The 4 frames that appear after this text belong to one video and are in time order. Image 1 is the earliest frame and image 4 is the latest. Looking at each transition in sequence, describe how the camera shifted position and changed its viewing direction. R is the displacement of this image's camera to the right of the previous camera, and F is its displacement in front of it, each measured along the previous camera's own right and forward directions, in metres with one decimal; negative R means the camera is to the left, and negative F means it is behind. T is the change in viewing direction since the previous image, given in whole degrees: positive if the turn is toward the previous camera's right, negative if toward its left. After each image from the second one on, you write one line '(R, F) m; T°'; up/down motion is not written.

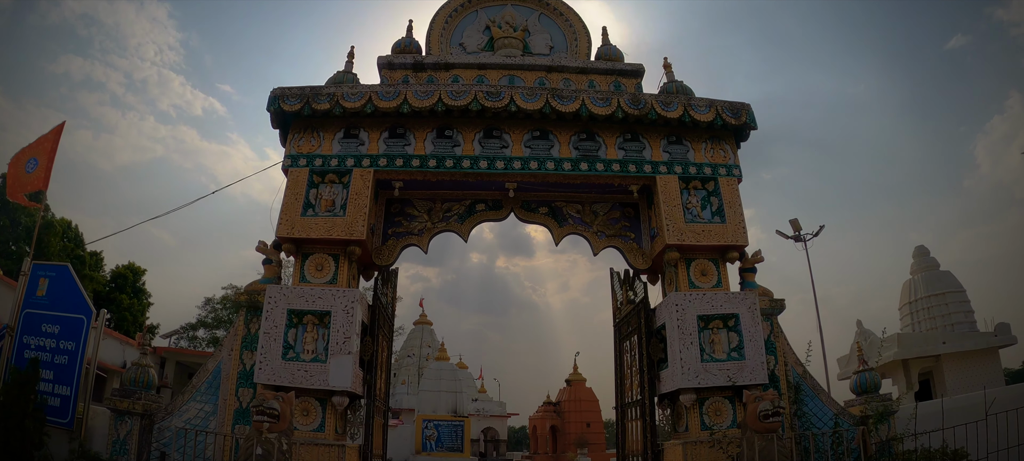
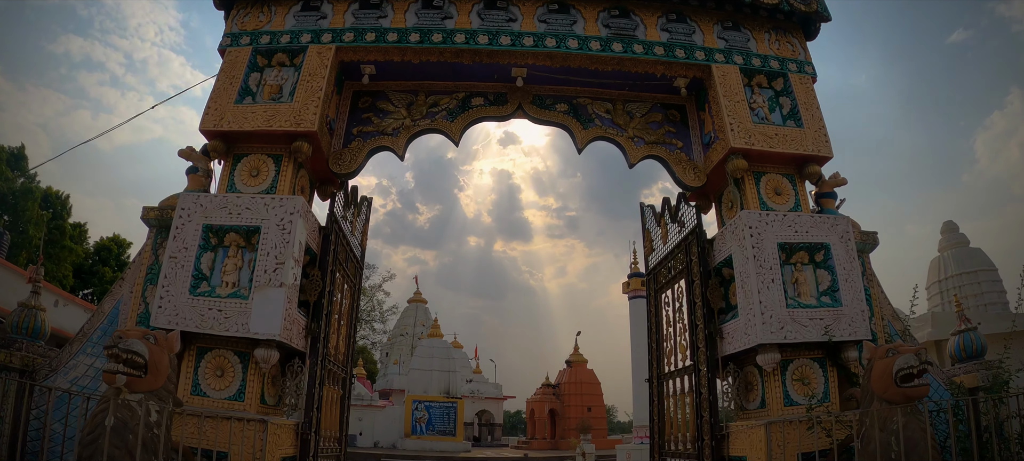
(-0.1, +1.8) m; 0°
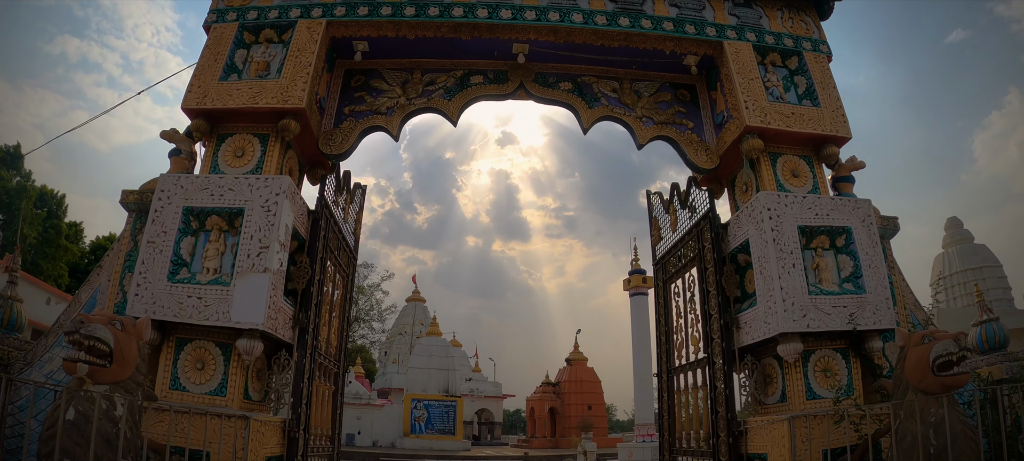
(0.0, +0.3) m; 0°
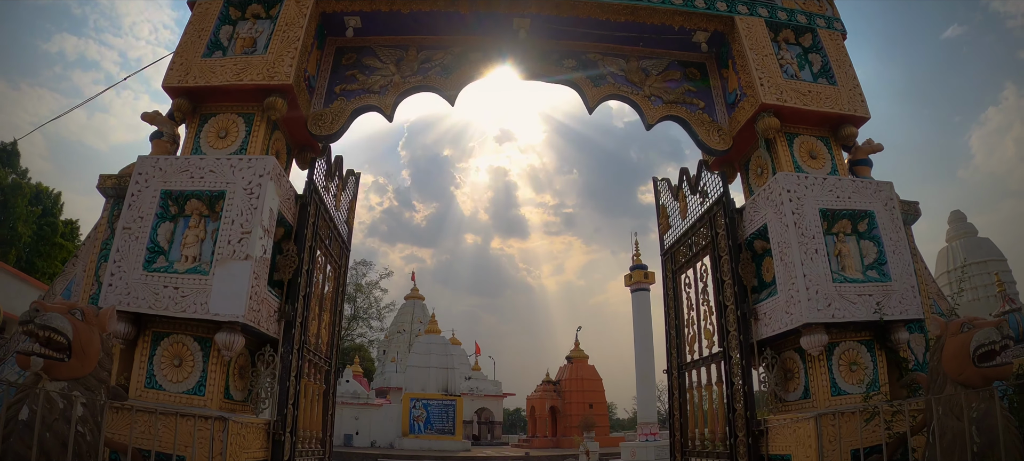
(0.0, +0.3) m; 0°
